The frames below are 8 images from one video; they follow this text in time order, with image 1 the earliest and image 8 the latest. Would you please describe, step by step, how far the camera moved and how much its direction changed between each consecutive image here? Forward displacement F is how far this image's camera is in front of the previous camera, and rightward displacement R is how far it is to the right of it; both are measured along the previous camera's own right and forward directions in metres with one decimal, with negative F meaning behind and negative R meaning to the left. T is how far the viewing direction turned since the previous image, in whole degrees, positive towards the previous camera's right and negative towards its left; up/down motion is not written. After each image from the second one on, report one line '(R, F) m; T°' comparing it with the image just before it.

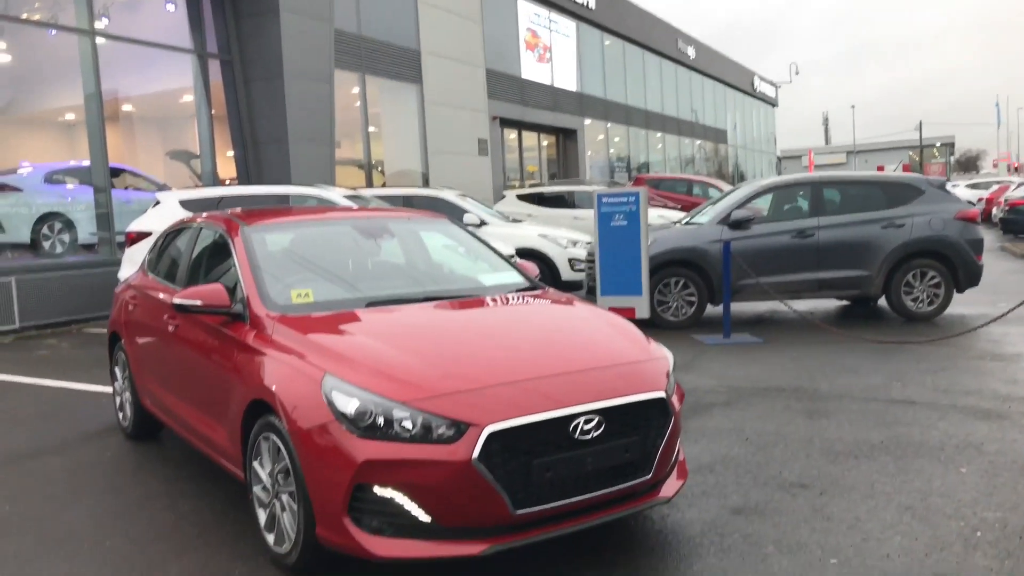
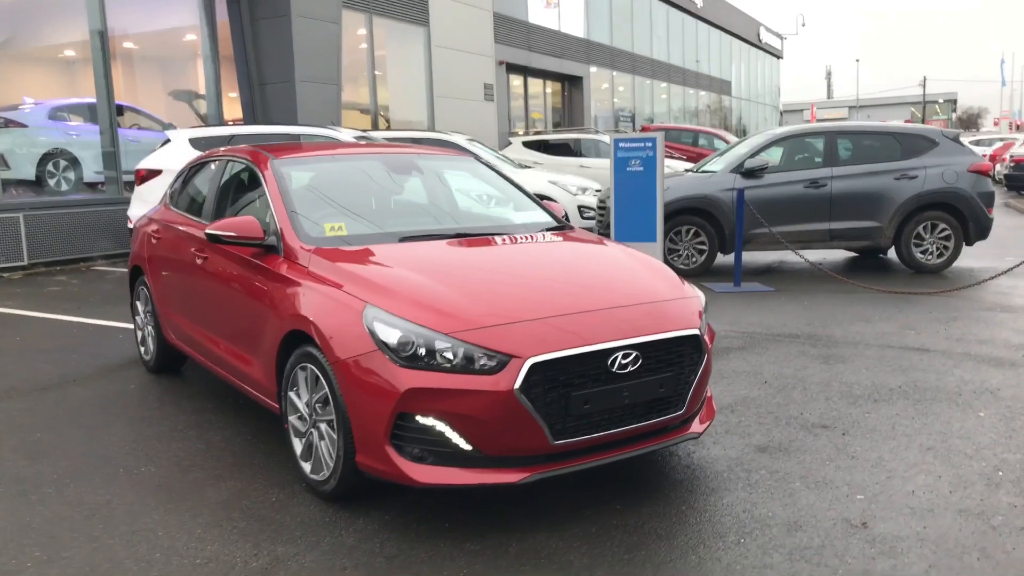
(-0.2, 0.0) m; 0°
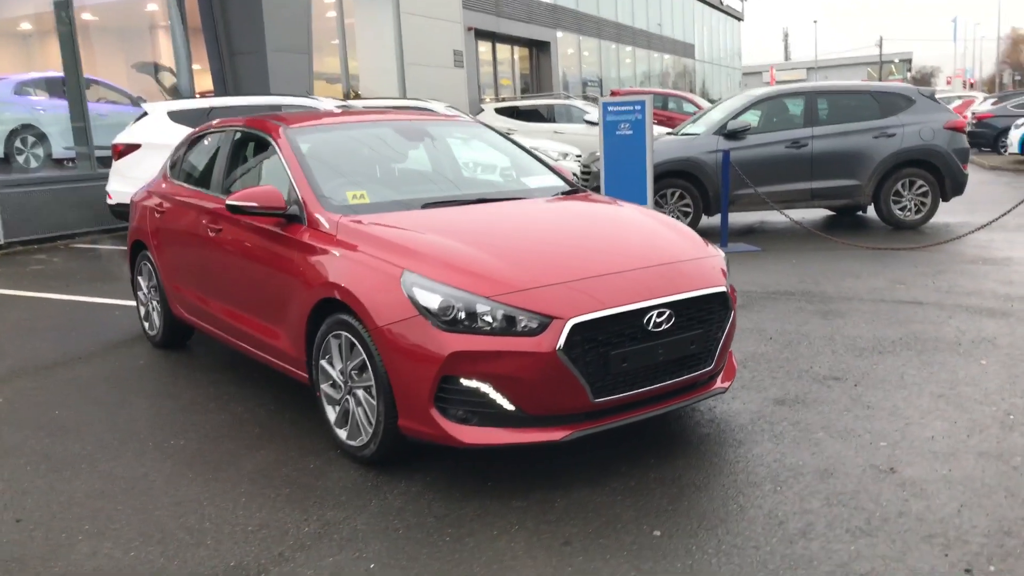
(-0.3, 0.0) m; +2°
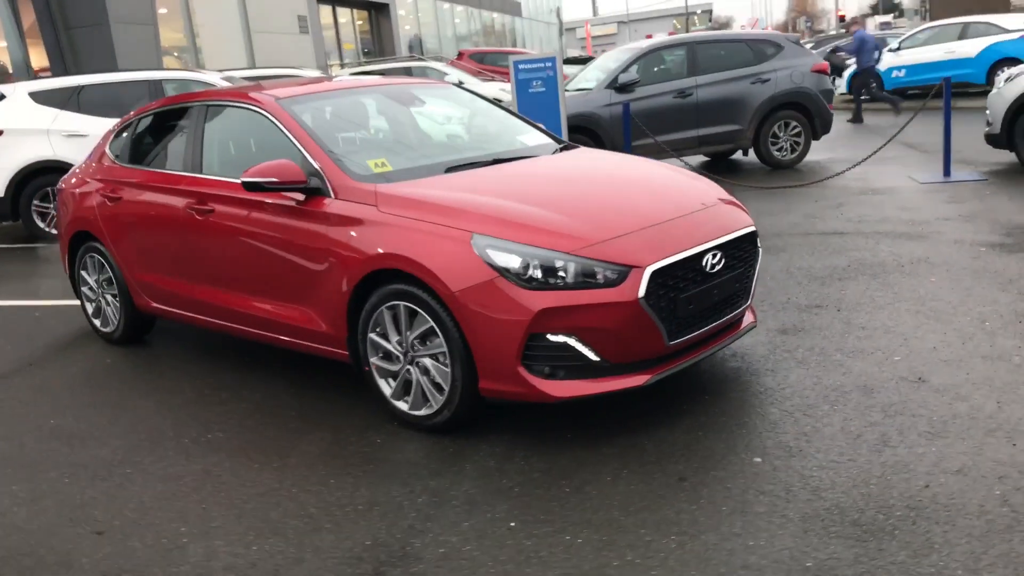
(-1.0, 0.0) m; +11°
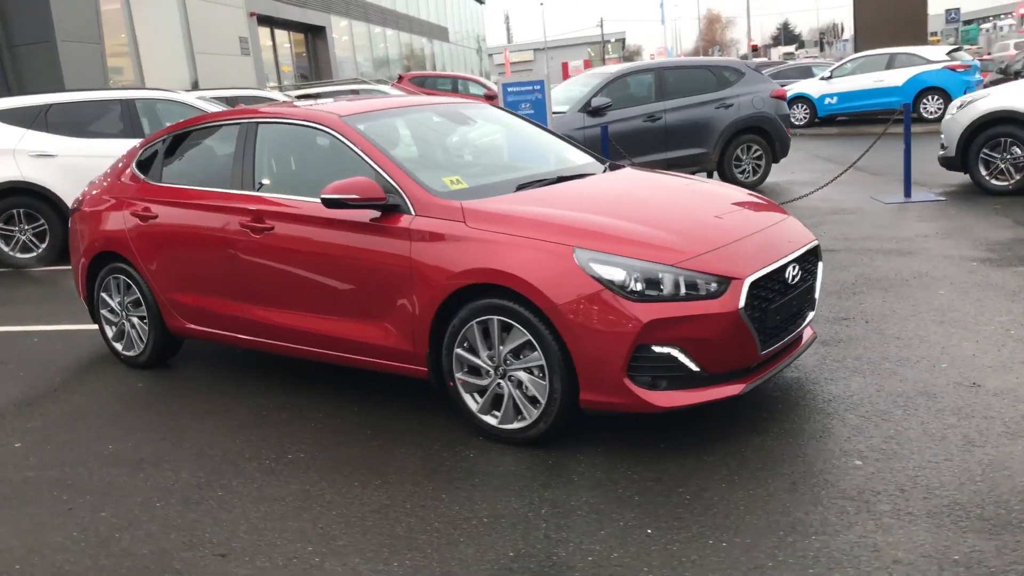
(-0.8, 0.0) m; +5°
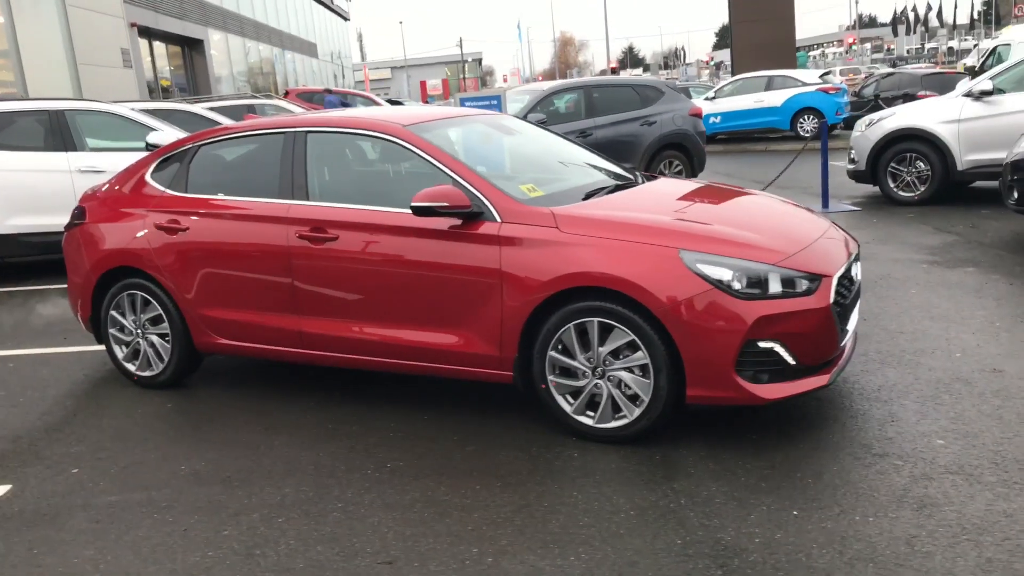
(-1.1, 0.0) m; +9°
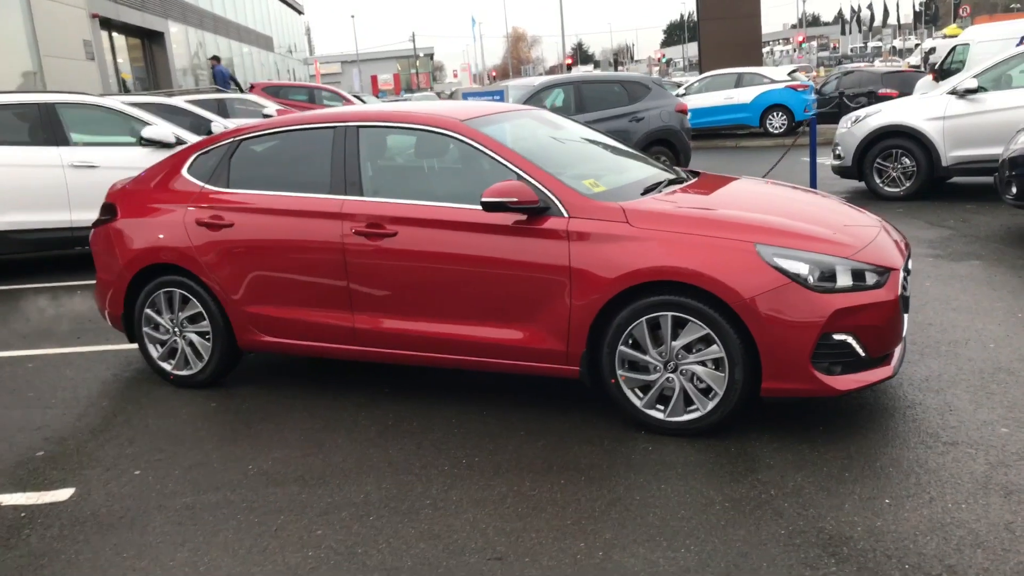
(-0.6, 0.0) m; +3°
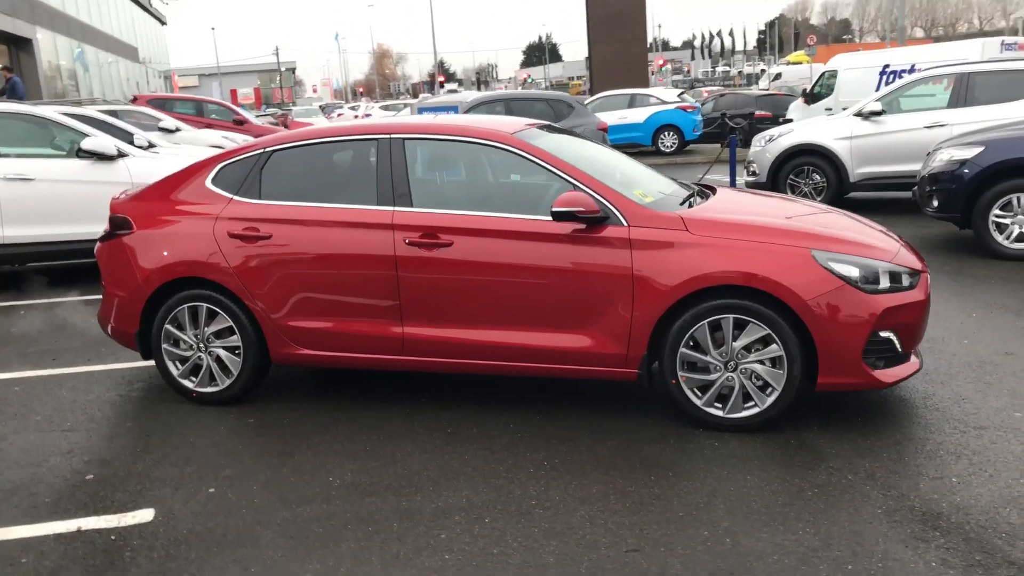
(-1.0, -0.1) m; +9°
